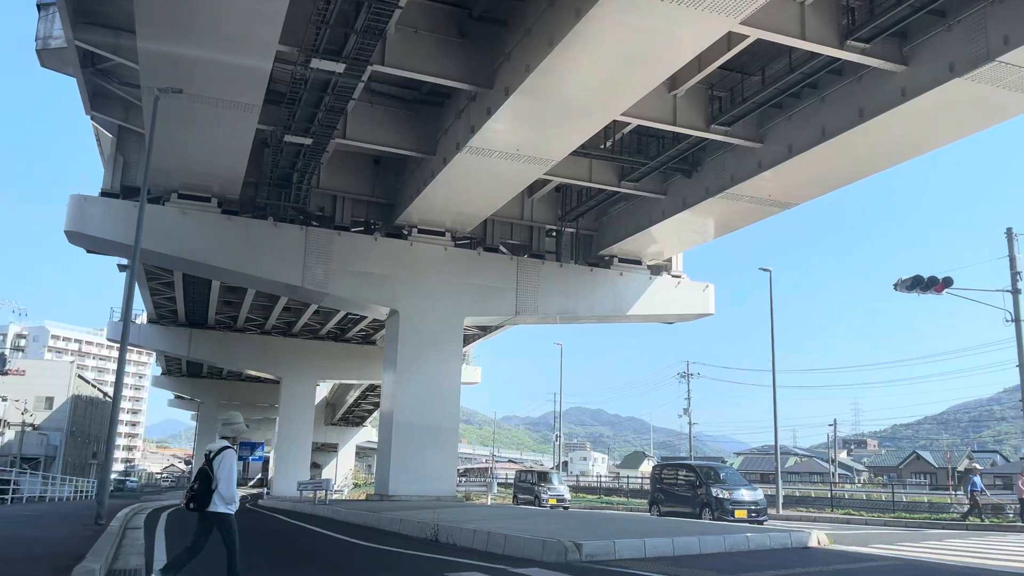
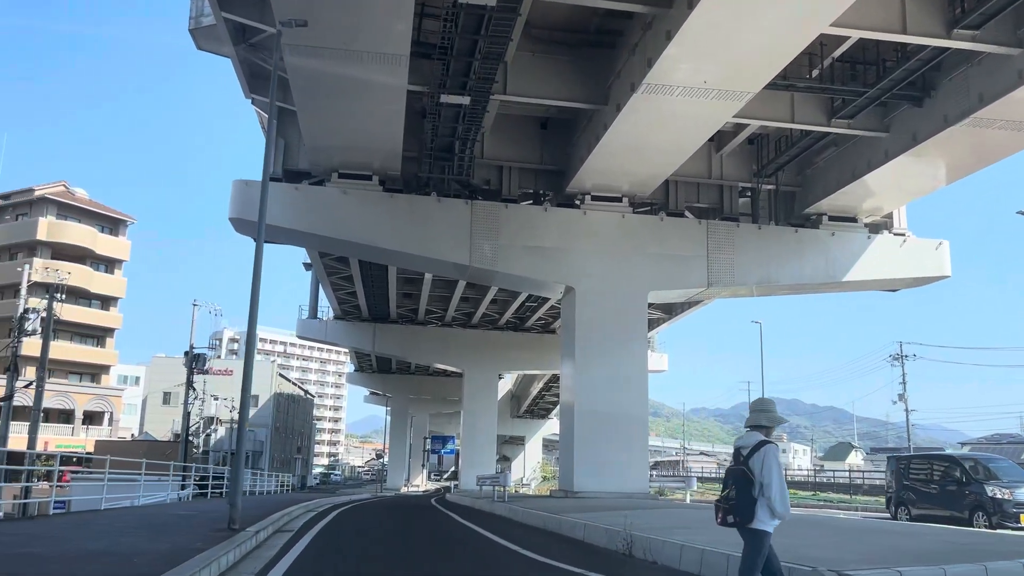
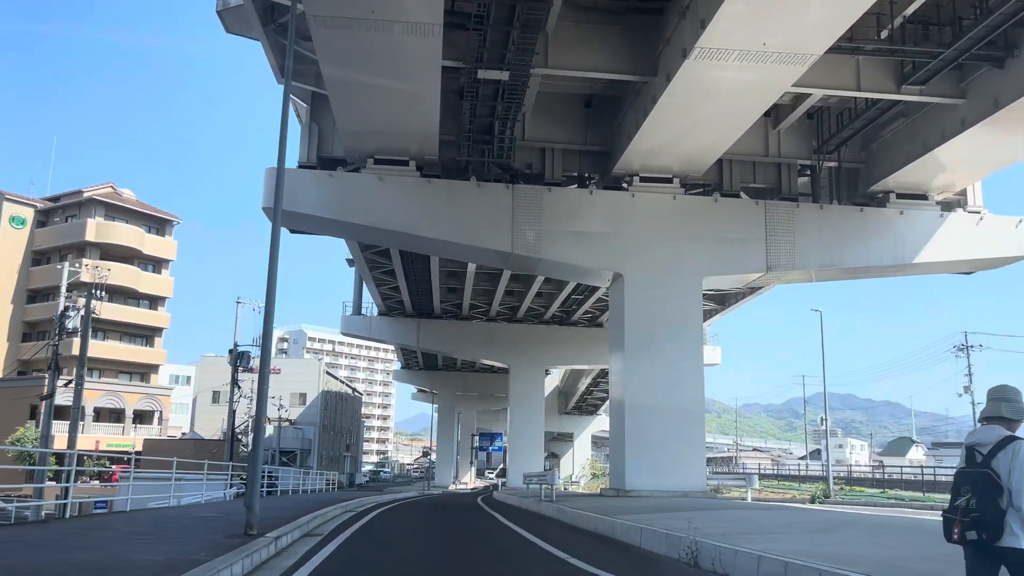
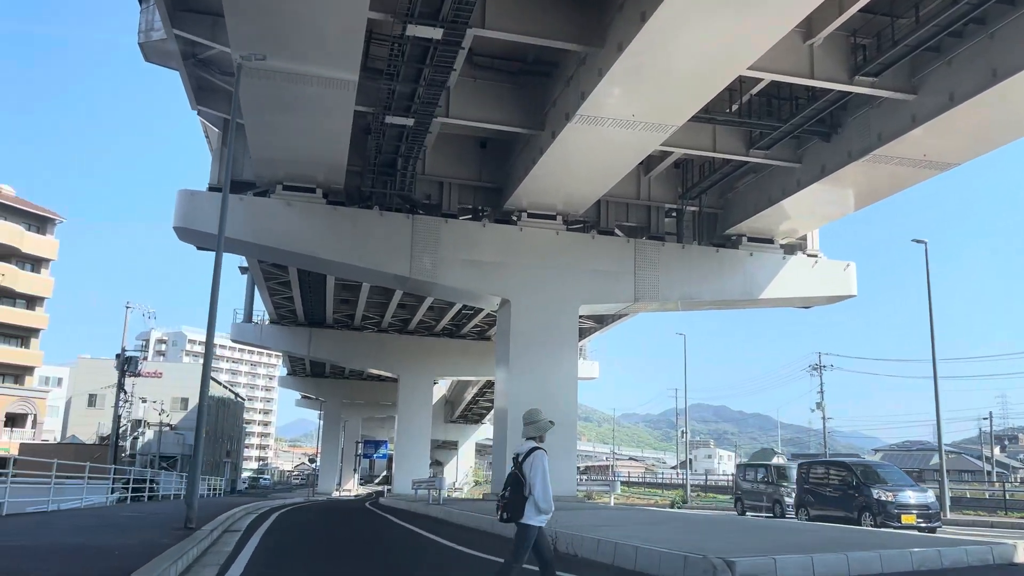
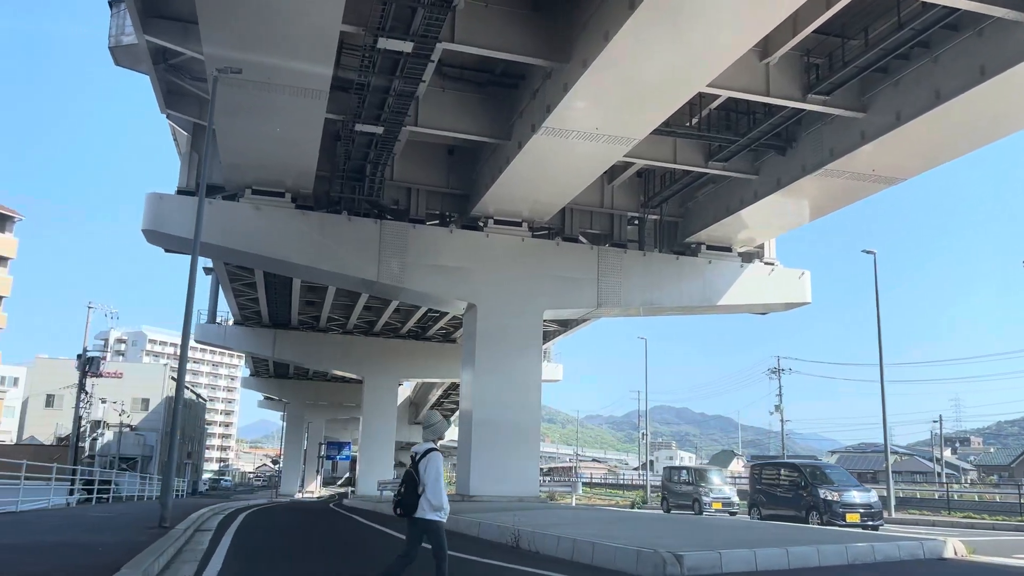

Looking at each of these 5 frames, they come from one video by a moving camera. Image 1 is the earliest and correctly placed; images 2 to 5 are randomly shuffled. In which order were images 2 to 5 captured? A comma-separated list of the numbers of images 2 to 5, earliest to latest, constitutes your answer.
5, 4, 2, 3
